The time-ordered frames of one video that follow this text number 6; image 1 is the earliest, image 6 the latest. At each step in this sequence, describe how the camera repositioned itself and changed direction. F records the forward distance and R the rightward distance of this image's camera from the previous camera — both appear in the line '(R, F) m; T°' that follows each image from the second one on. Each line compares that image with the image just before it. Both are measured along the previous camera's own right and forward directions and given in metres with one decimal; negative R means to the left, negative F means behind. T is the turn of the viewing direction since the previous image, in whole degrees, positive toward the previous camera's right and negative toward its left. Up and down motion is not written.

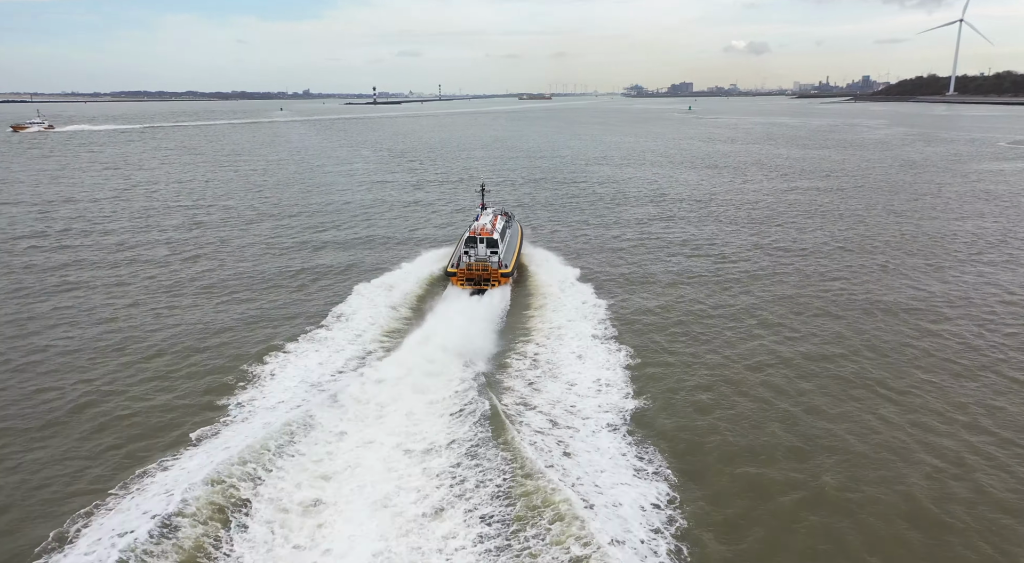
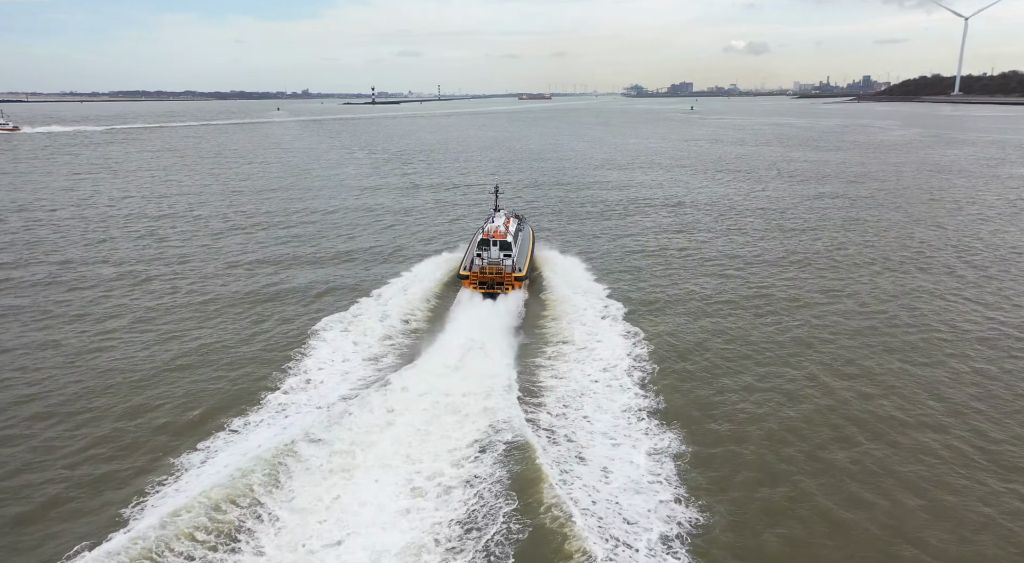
(+0.2, +4.2) m; 0°
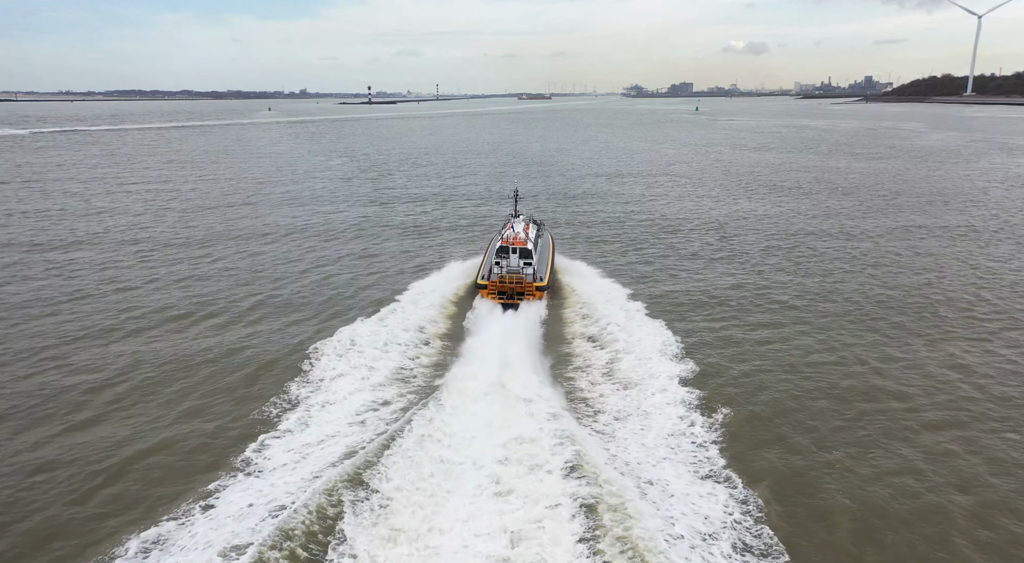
(+0.9, +11.1) m; 0°
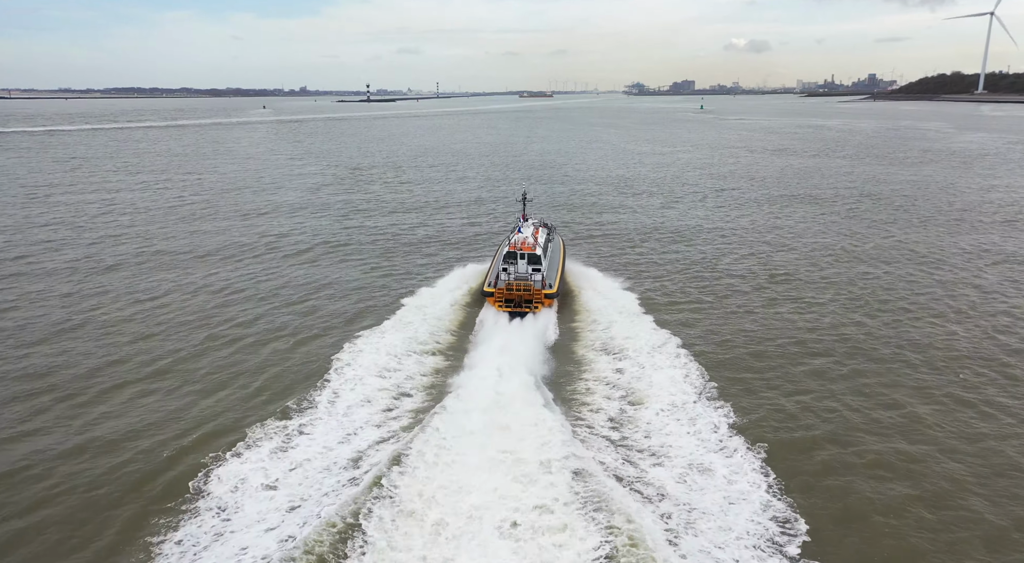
(+1.0, +8.2) m; 0°
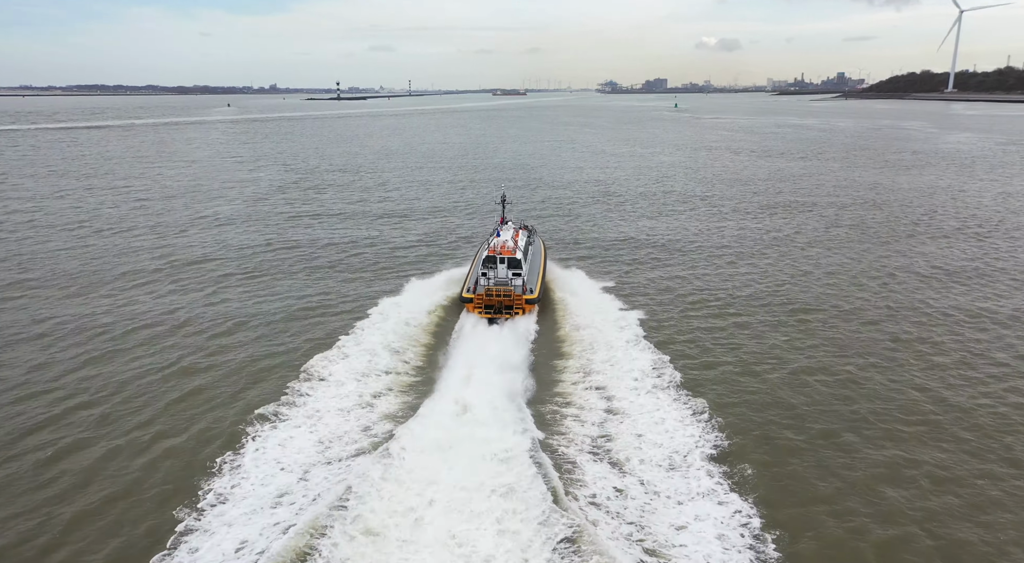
(+1.1, +6.0) m; +2°
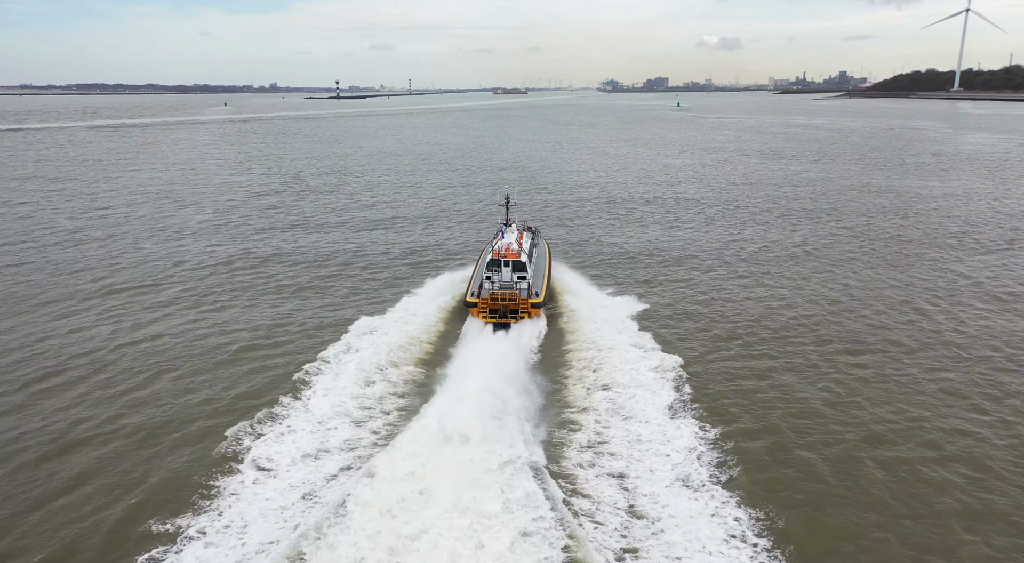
(+0.6, +4.3) m; 0°
